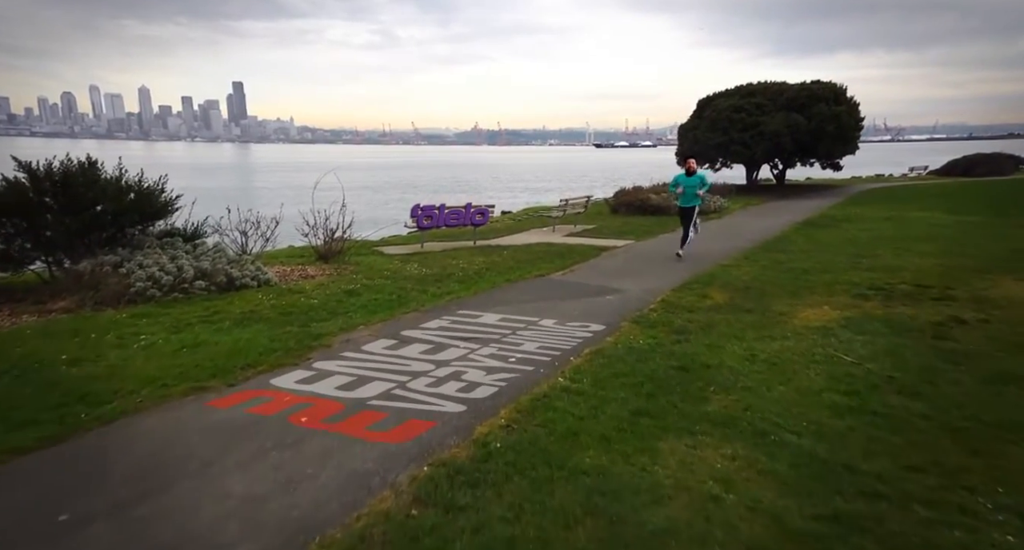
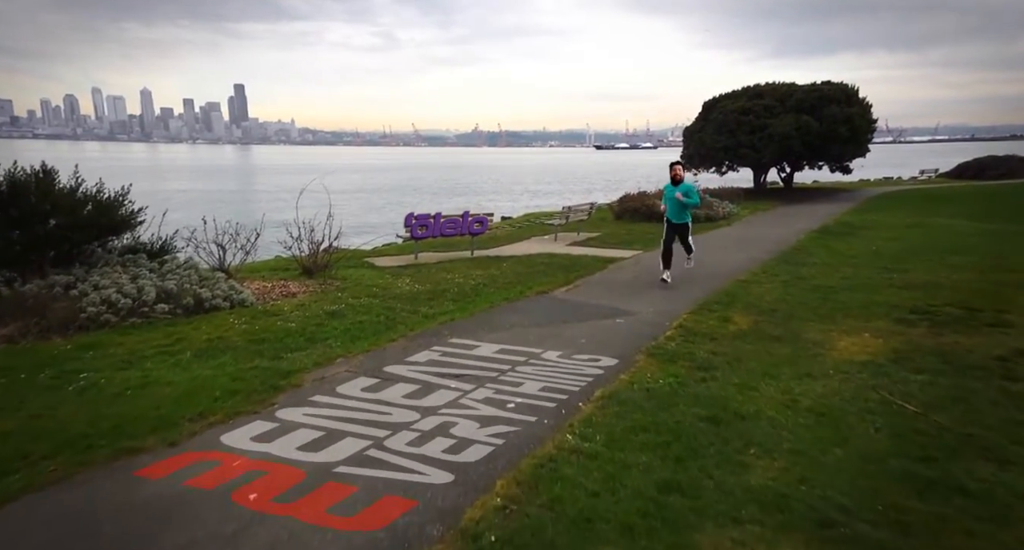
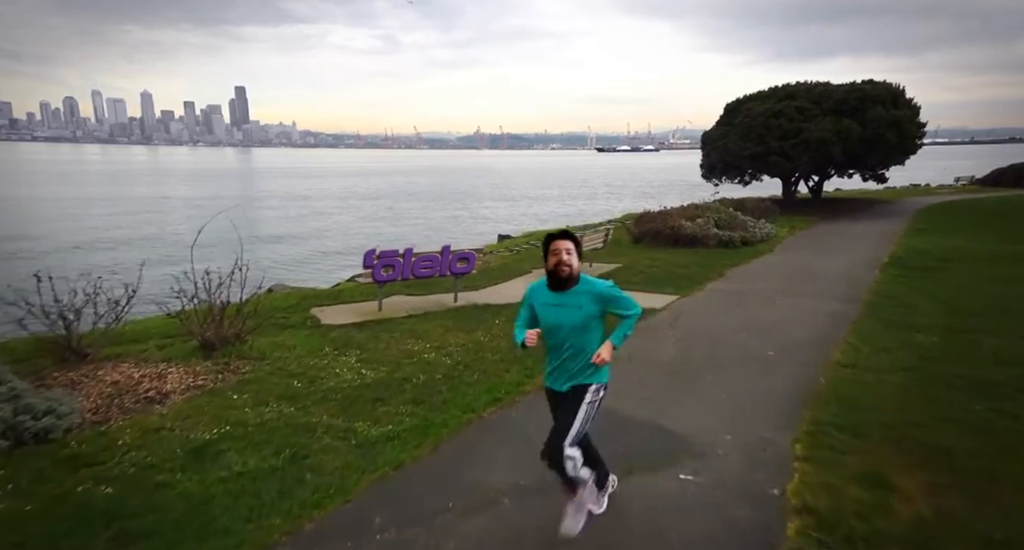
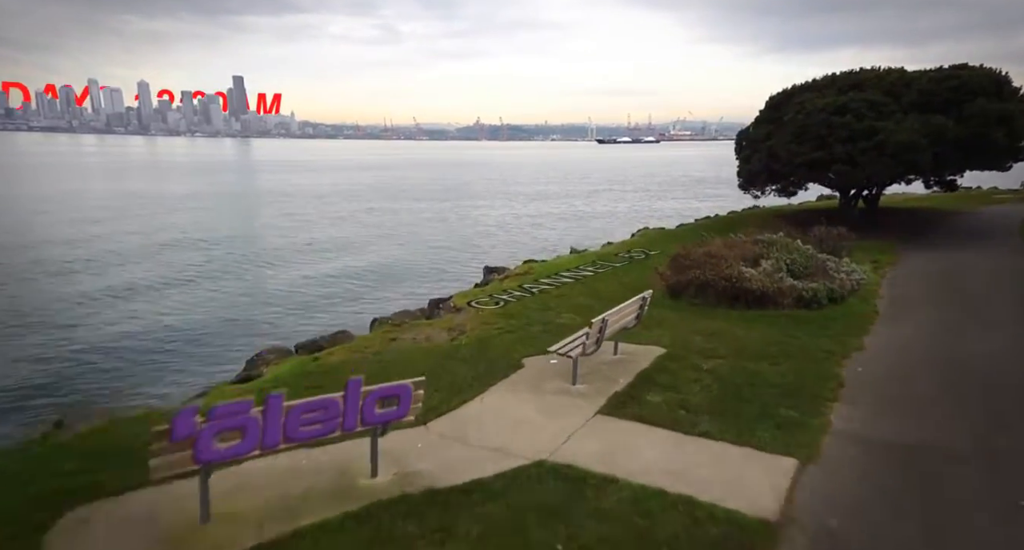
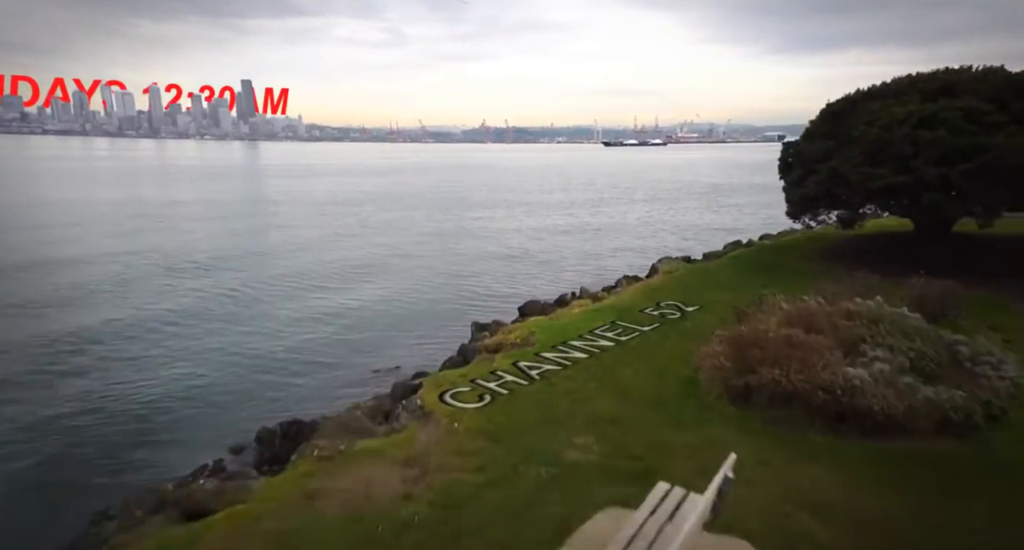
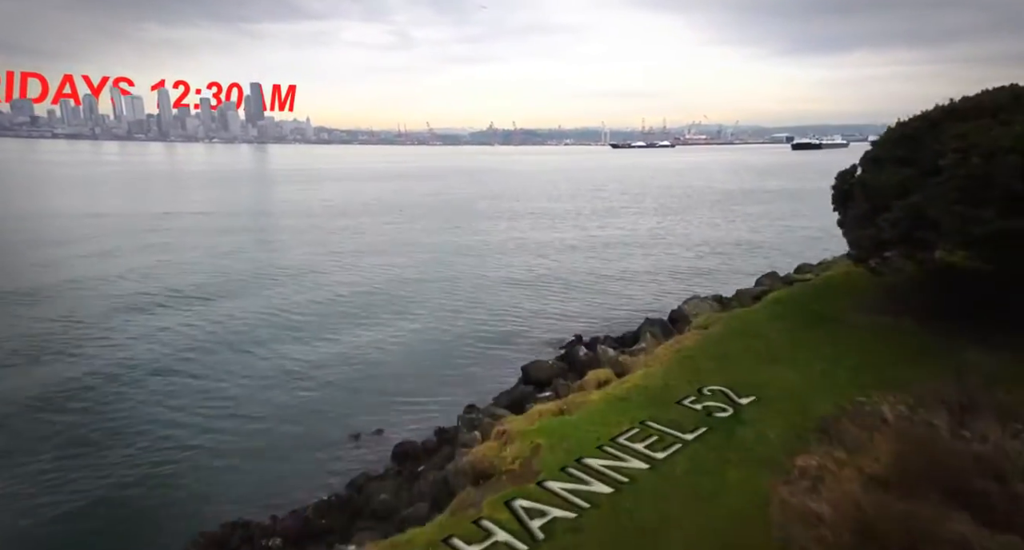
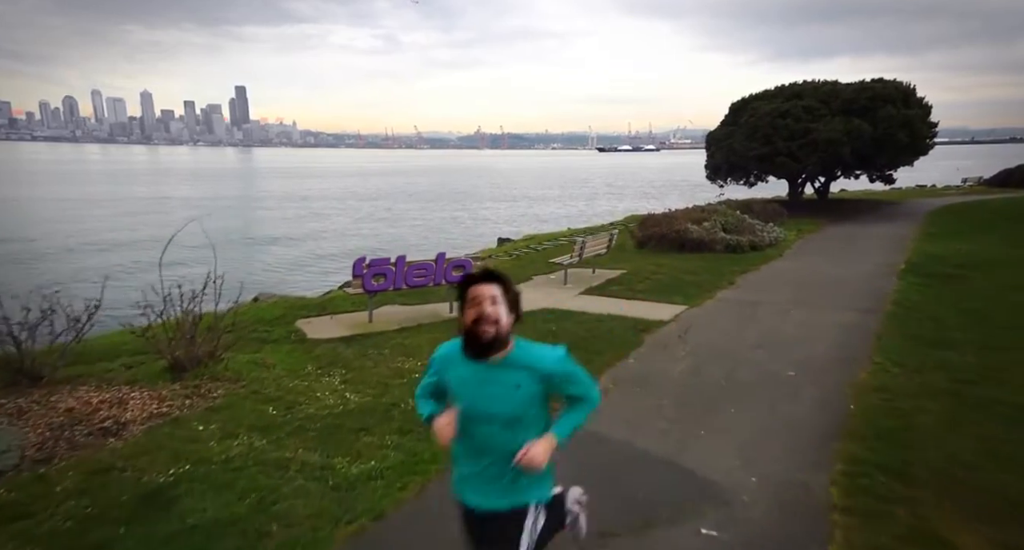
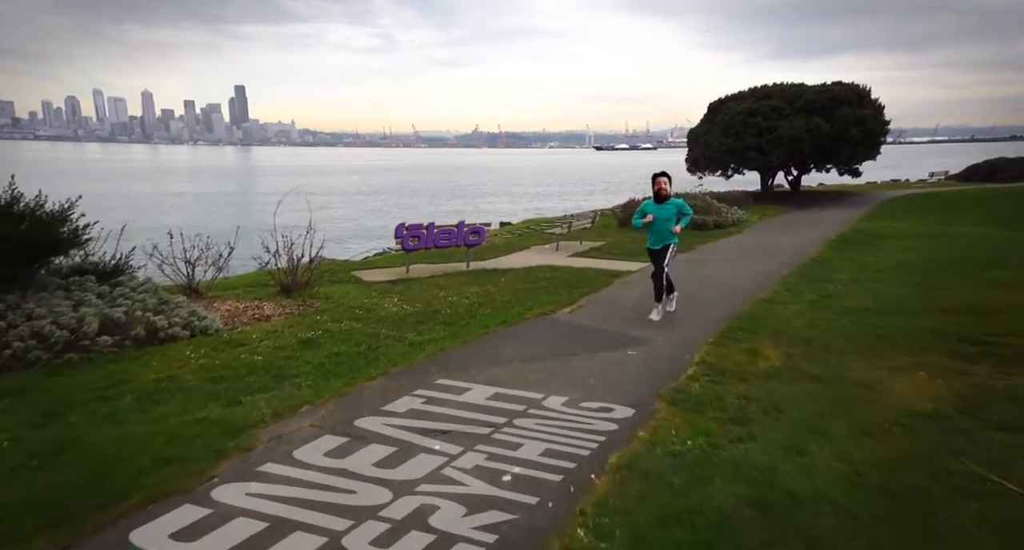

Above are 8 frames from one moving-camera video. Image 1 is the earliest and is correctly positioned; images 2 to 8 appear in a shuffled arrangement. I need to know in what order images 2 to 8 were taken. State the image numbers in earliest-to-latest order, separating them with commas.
2, 8, 3, 7, 4, 5, 6
